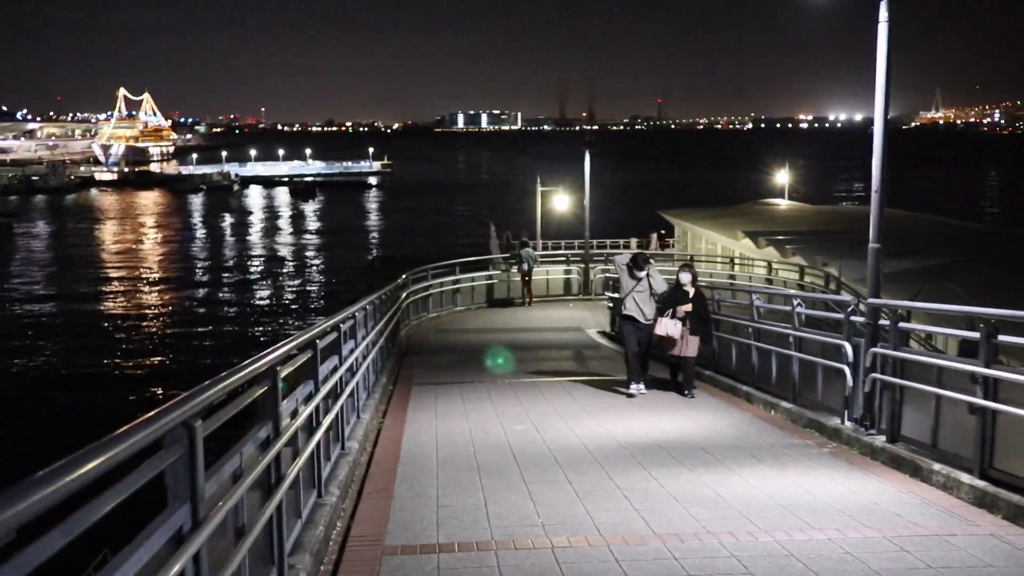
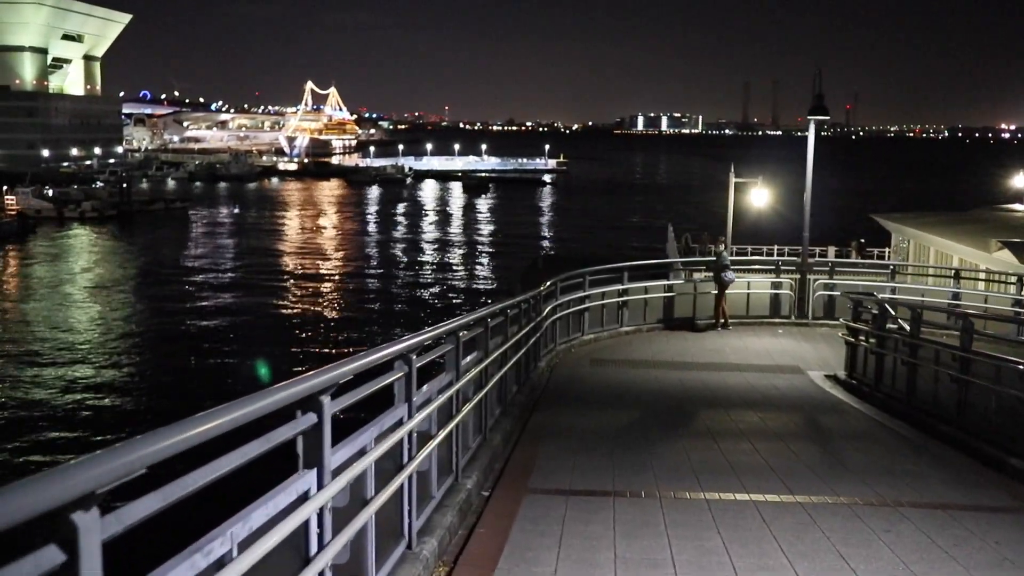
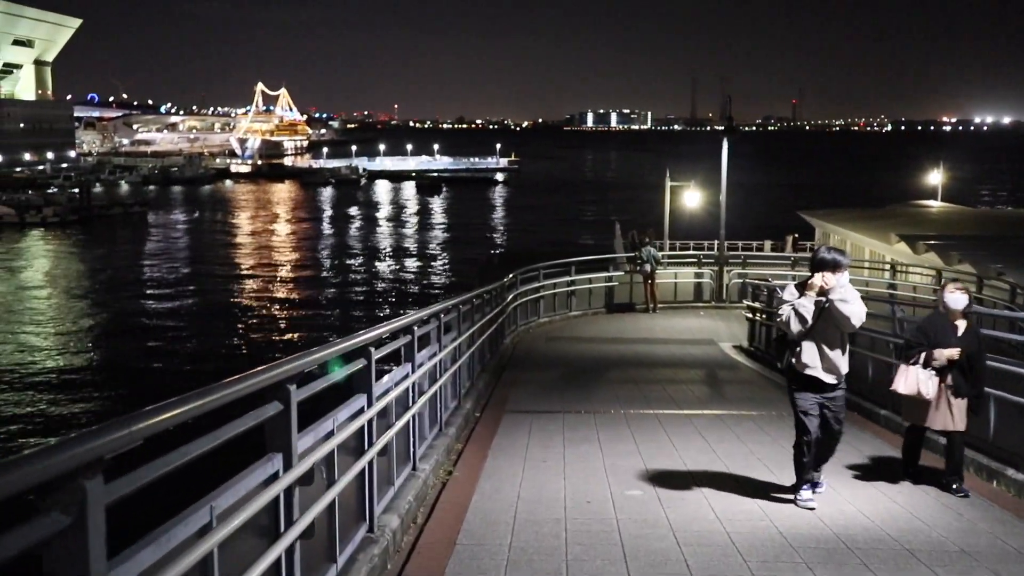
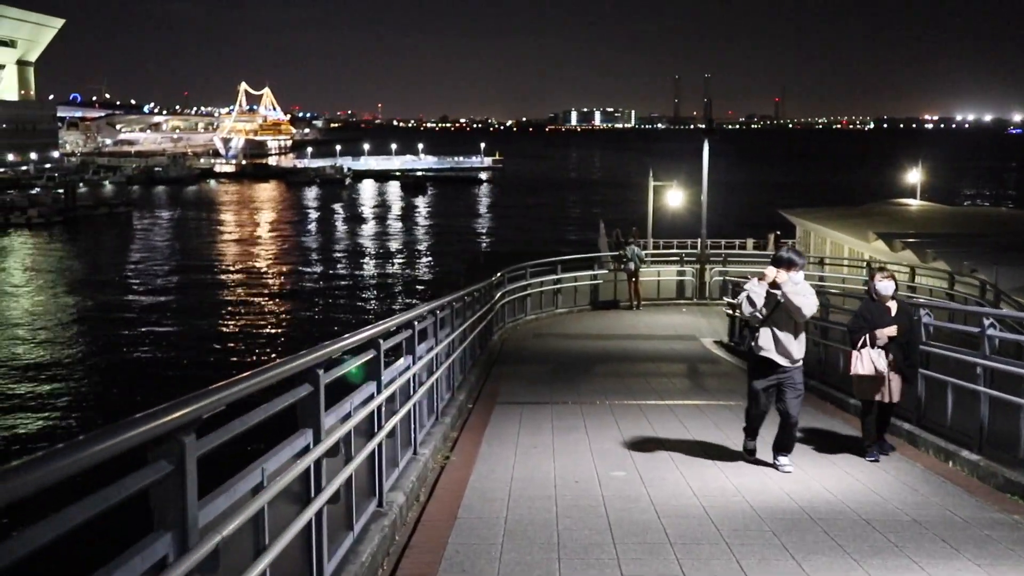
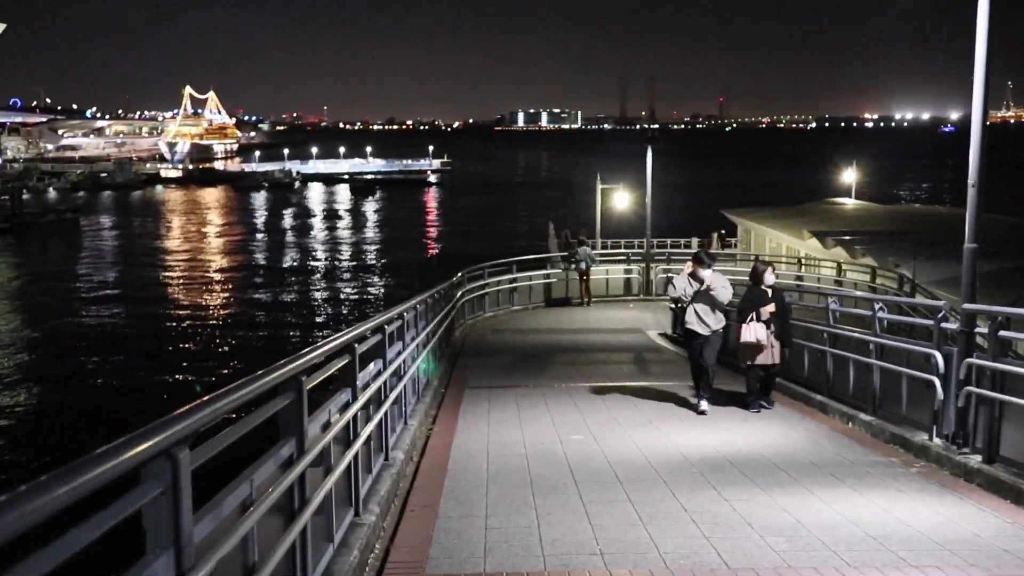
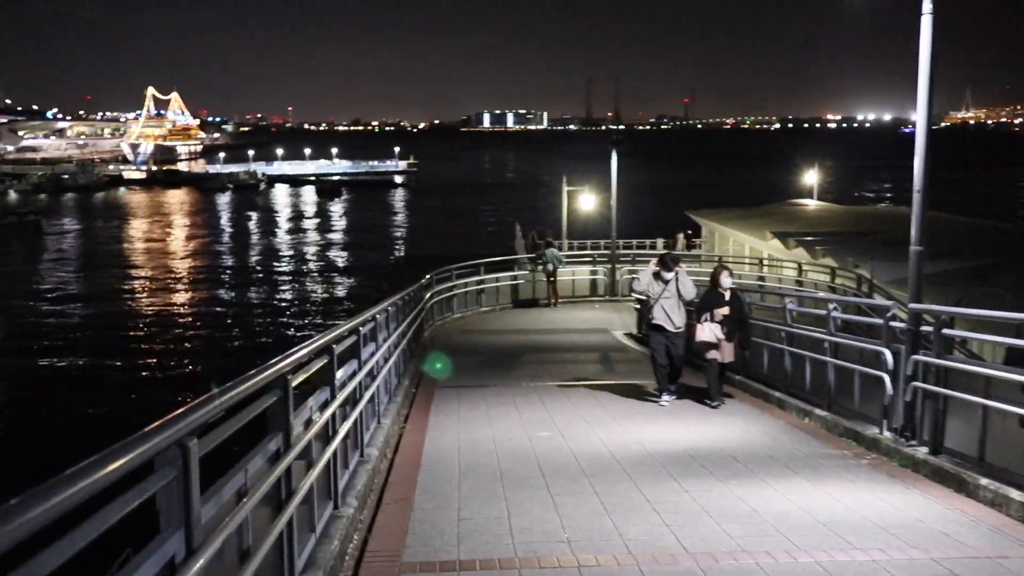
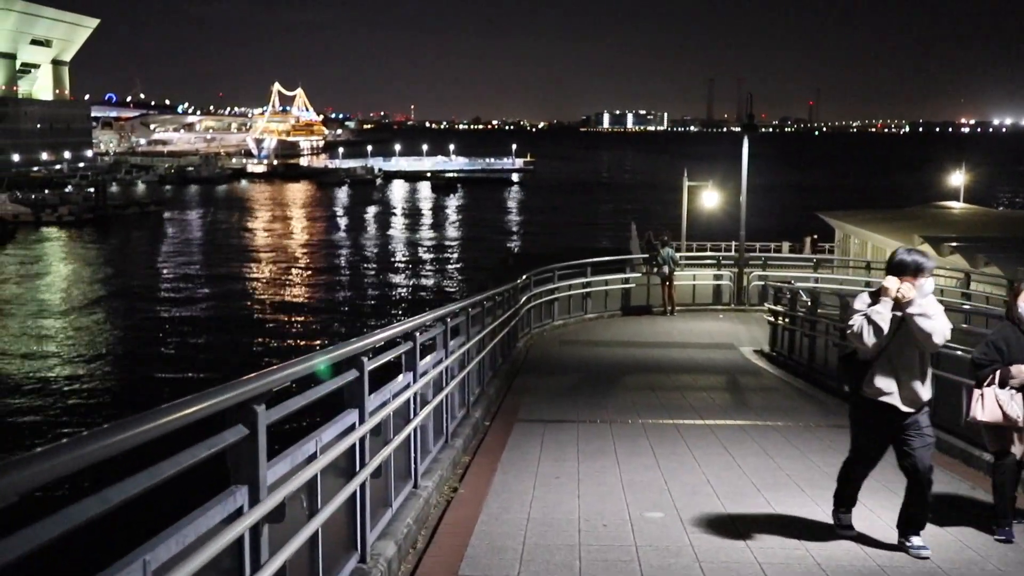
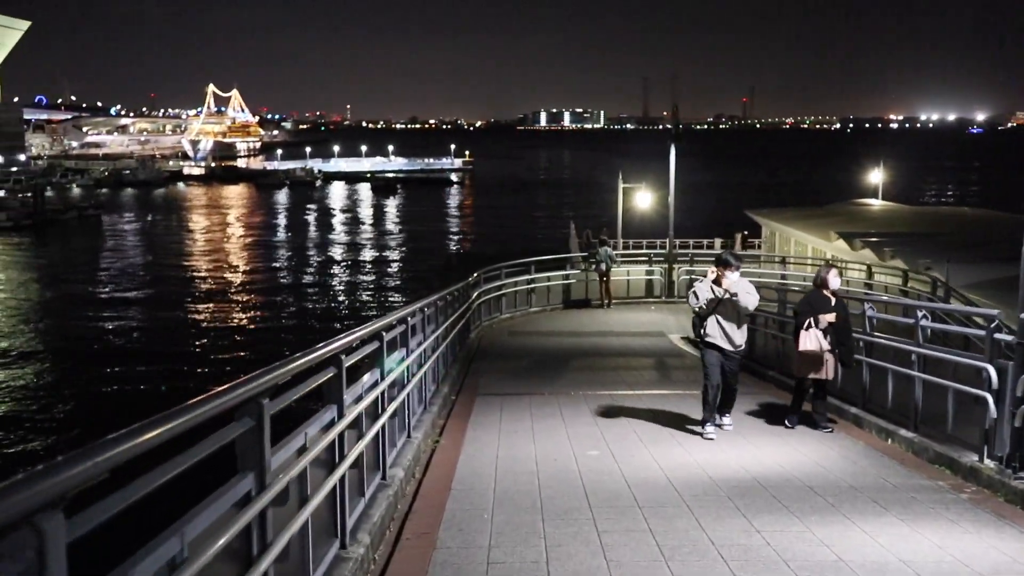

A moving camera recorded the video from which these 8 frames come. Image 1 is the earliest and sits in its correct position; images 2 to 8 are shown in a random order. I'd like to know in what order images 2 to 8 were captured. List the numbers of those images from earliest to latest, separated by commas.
6, 5, 8, 4, 3, 7, 2
